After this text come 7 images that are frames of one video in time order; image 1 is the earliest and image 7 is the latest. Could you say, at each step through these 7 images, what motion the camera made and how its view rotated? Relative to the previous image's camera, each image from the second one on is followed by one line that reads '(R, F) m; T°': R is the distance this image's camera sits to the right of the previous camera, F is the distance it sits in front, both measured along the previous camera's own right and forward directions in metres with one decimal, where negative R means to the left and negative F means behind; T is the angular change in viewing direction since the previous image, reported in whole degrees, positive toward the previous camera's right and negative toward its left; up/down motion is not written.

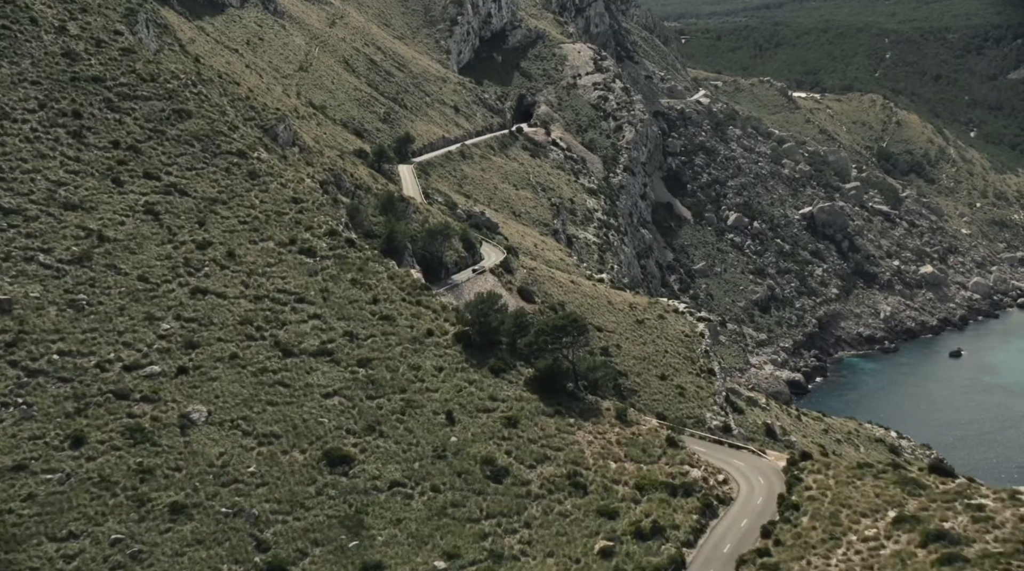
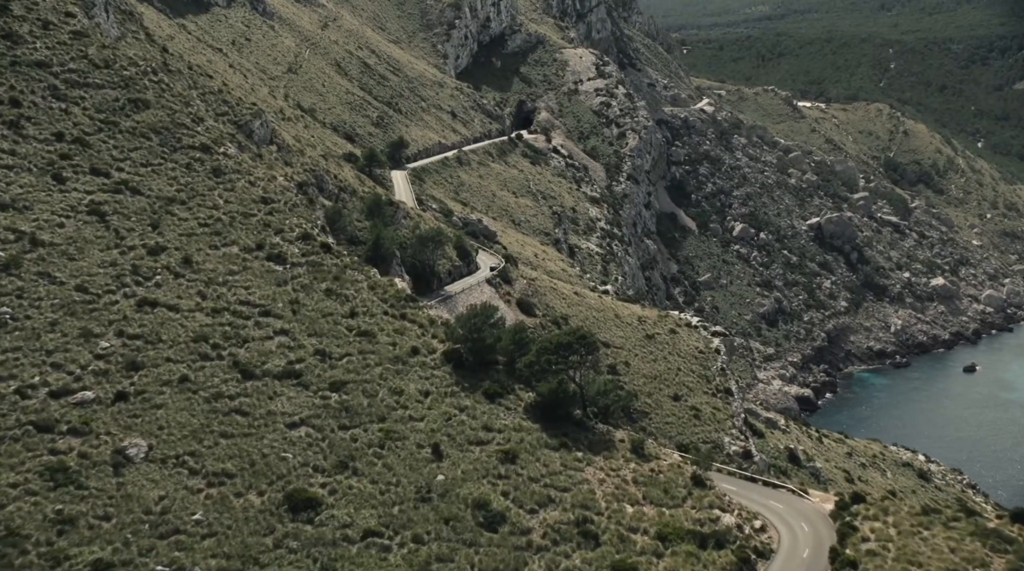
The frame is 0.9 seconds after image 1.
(+0.1, +6.7) m; 0°
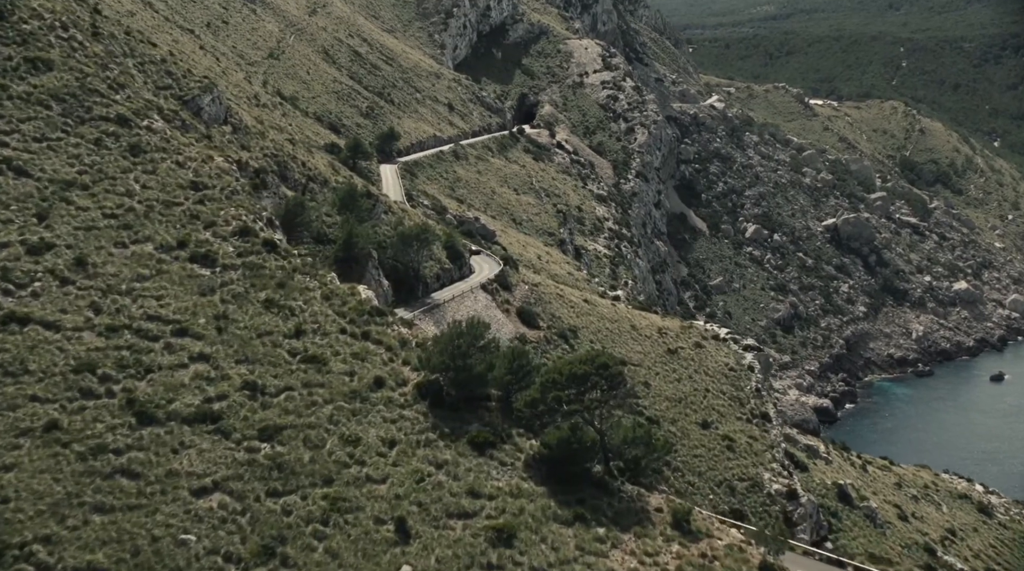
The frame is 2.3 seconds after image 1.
(+0.2, +11.1) m; 0°
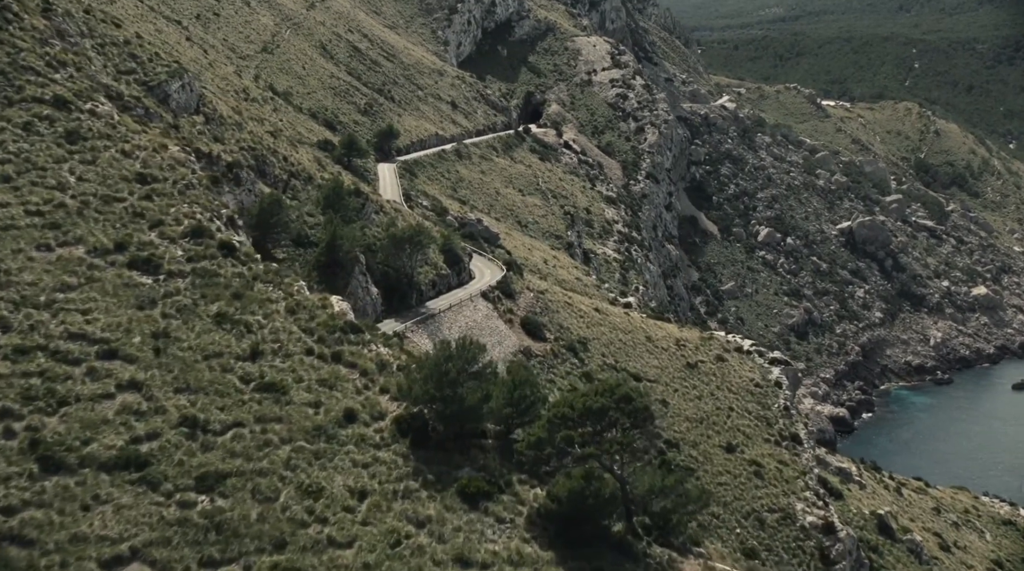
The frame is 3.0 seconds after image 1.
(+0.1, +6.0) m; 0°
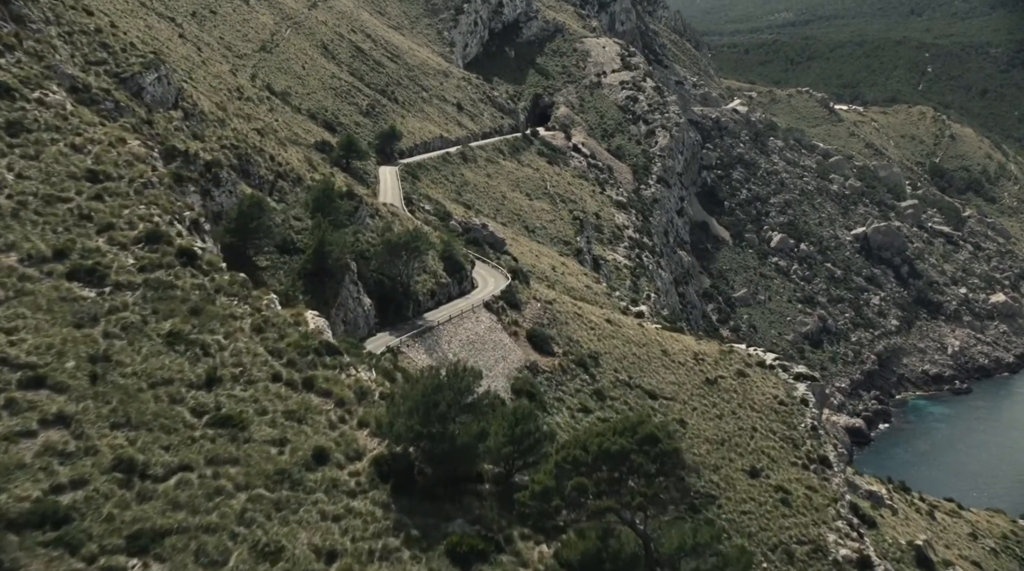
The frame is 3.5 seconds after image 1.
(+0.1, +4.3) m; 0°
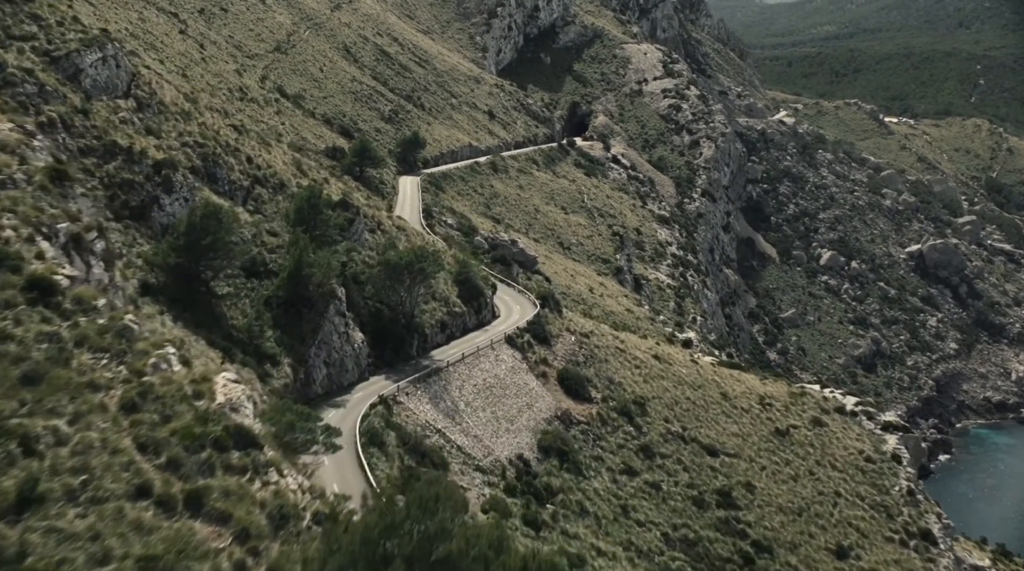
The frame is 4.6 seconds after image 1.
(+0.3, +9.7) m; -2°
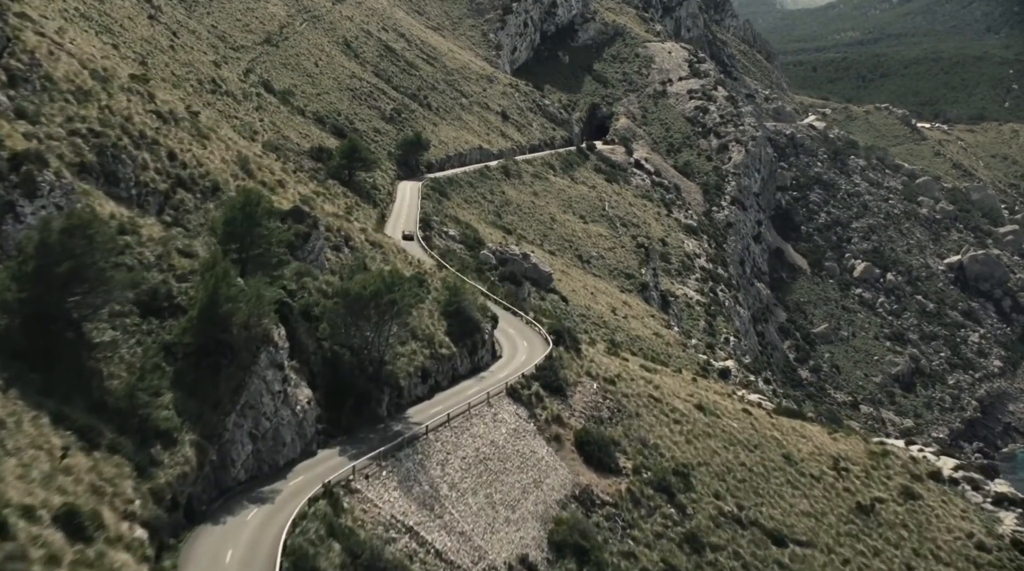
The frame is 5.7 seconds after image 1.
(+0.4, +10.4) m; -1°
